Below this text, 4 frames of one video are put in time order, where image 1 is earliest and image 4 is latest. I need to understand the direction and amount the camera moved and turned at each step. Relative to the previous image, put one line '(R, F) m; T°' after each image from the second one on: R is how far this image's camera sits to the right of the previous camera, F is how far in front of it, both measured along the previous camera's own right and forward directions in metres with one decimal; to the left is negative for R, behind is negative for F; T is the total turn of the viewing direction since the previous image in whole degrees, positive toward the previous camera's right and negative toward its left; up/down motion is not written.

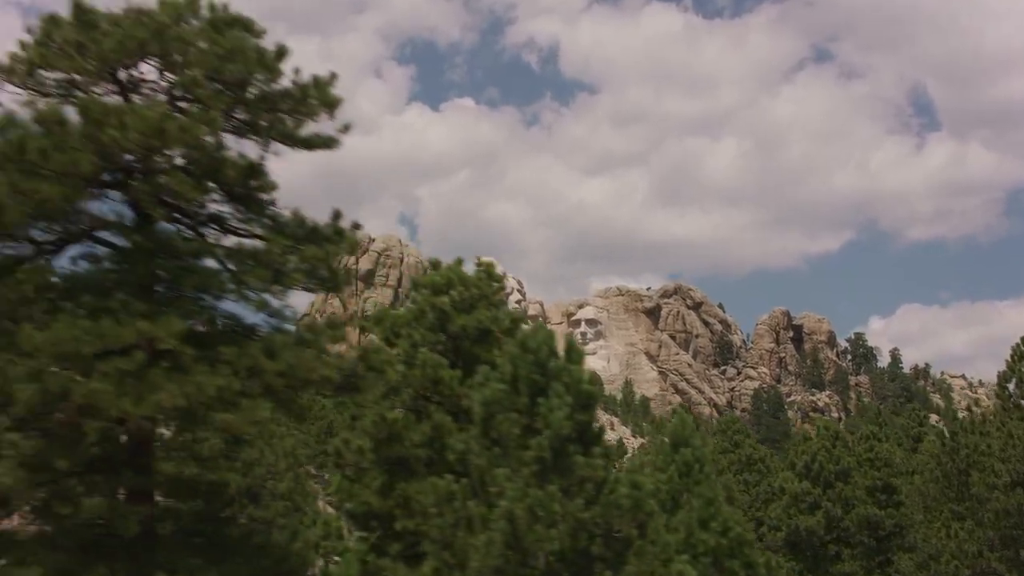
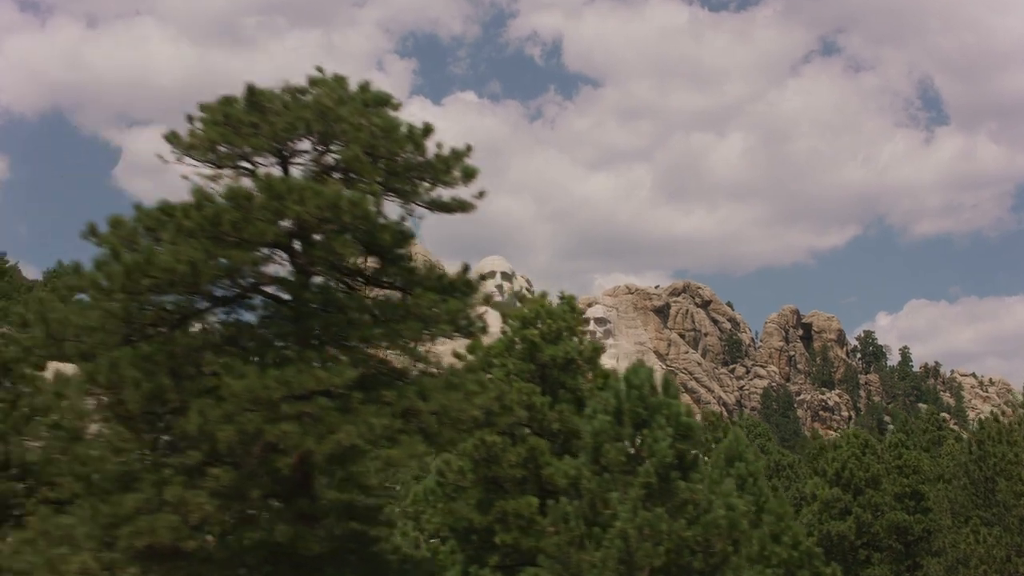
(-1.5, -1.4) m; -1°
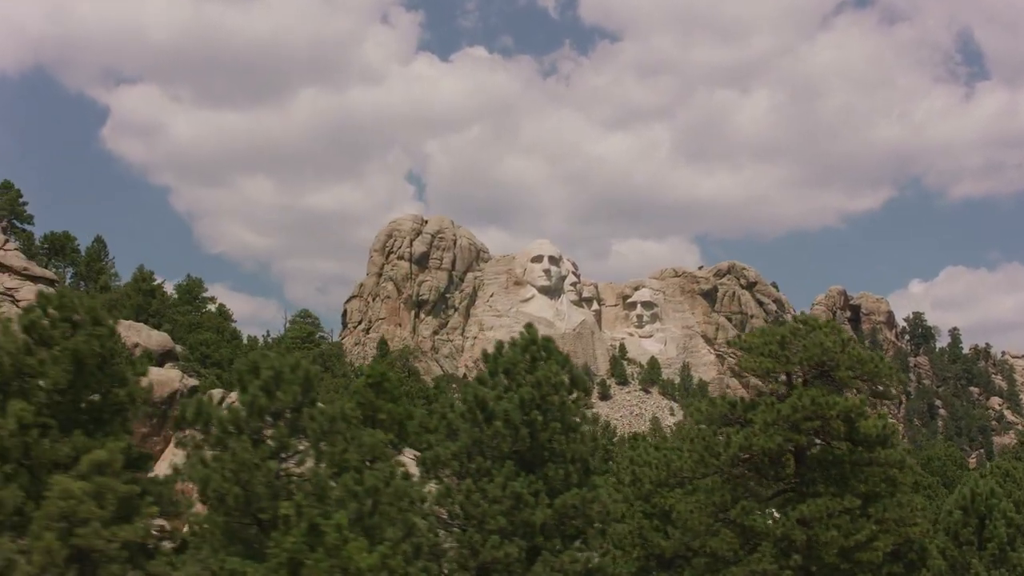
(-8.9, -9.3) m; -3°
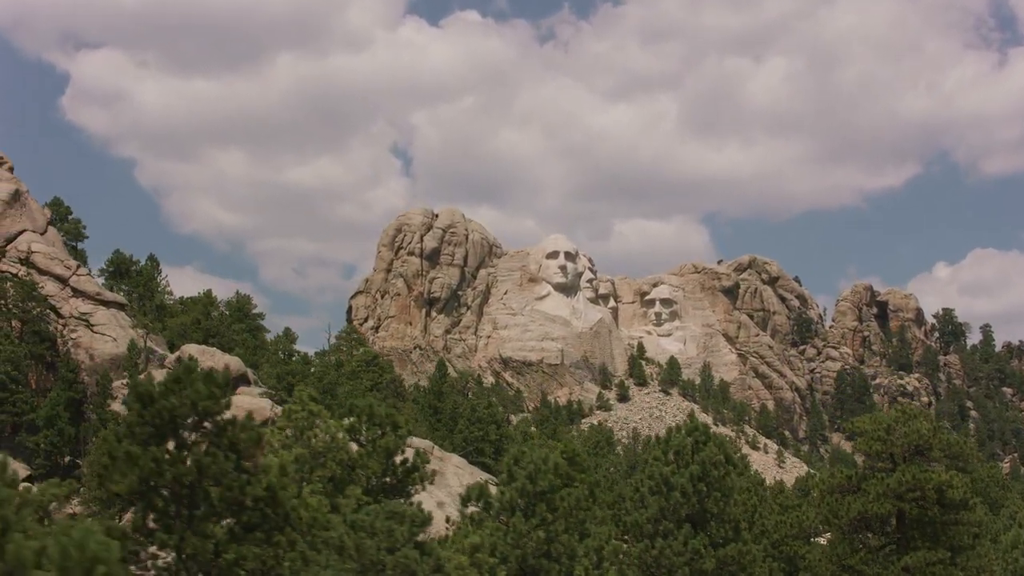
(-4.5, -6.8) m; -2°
